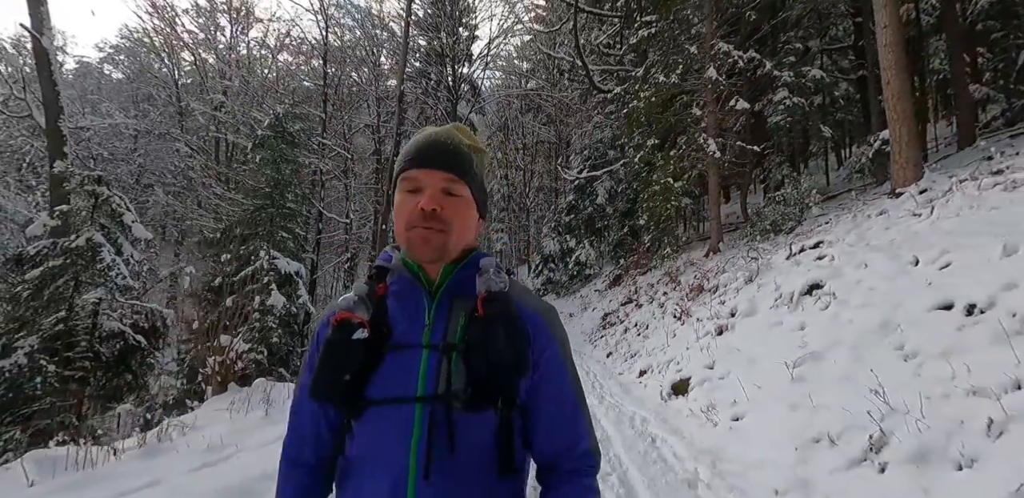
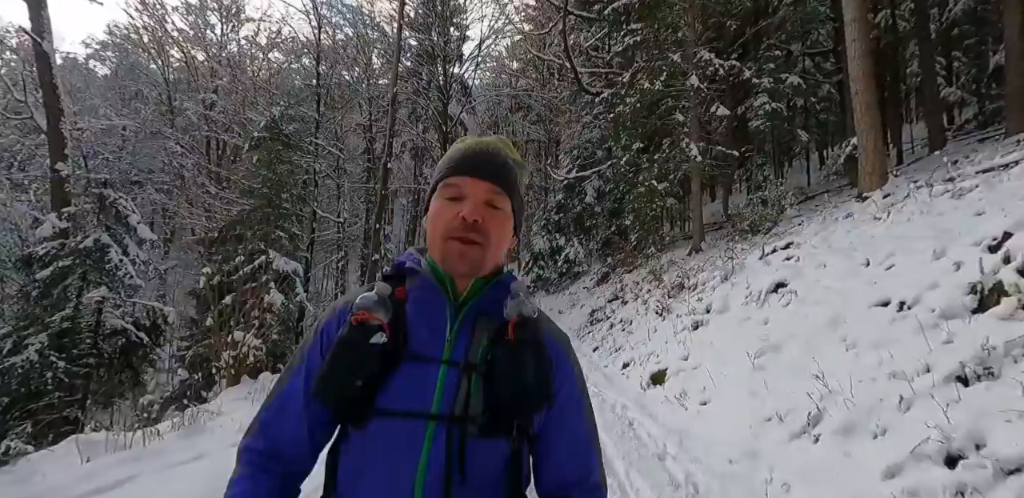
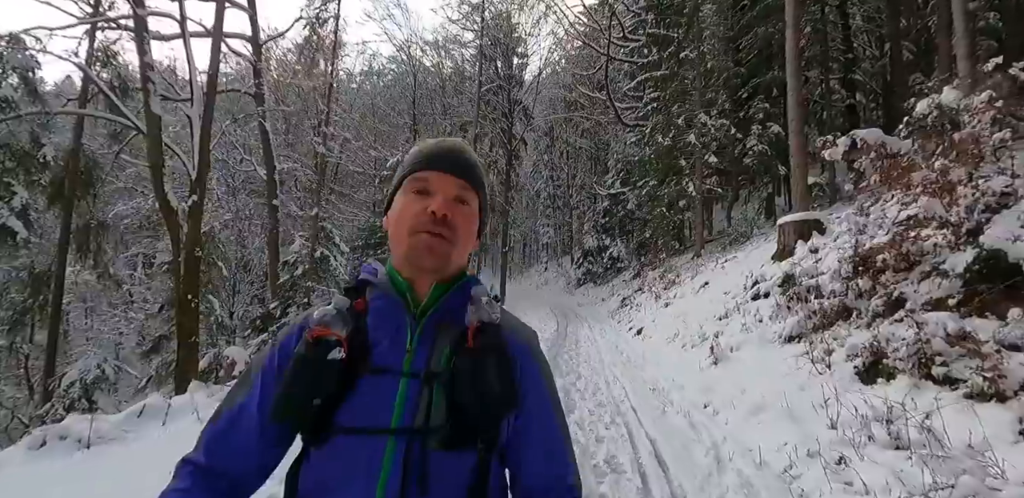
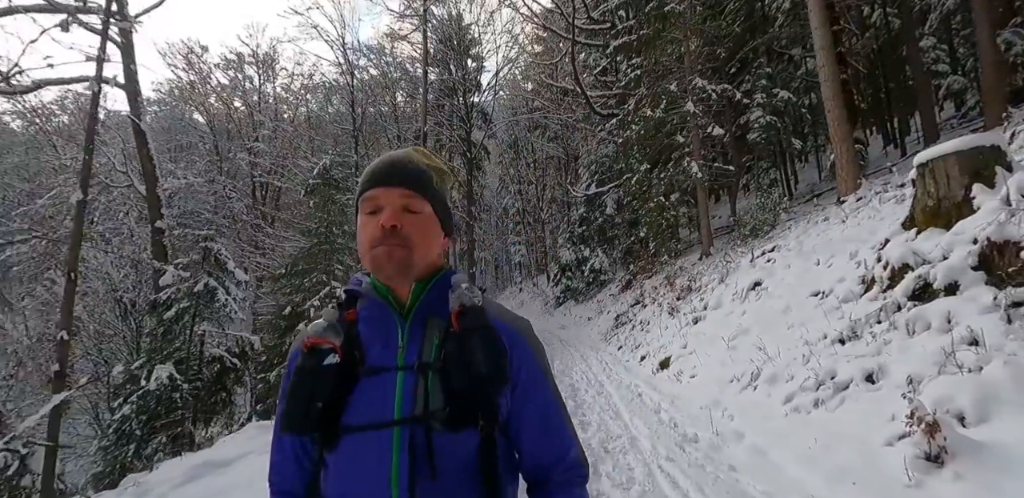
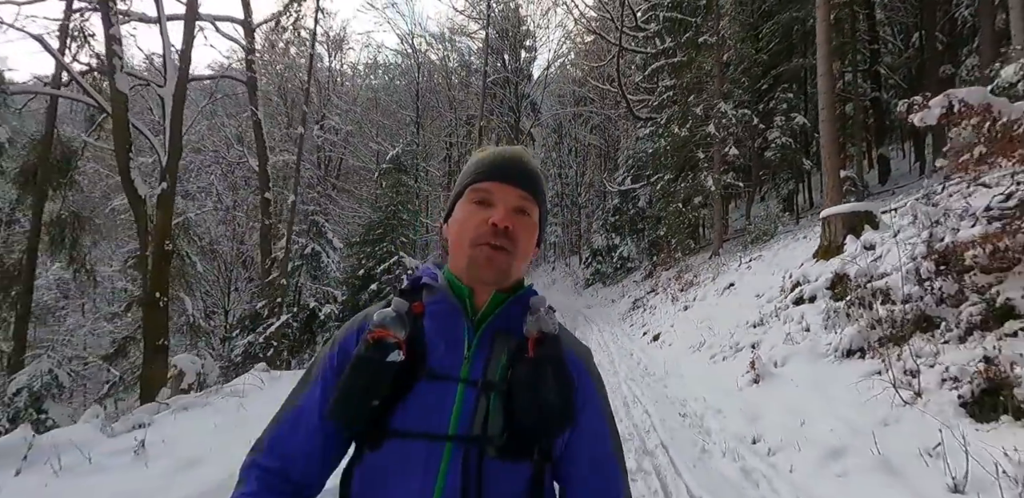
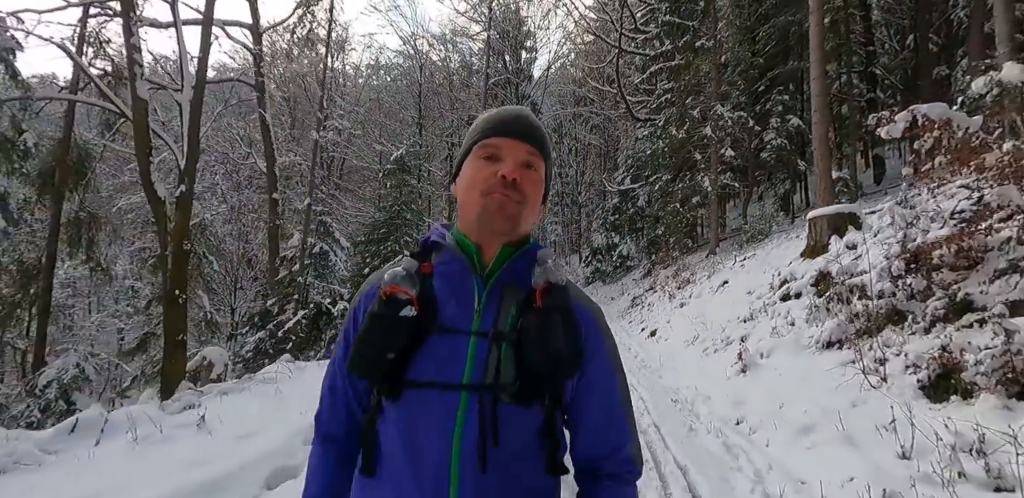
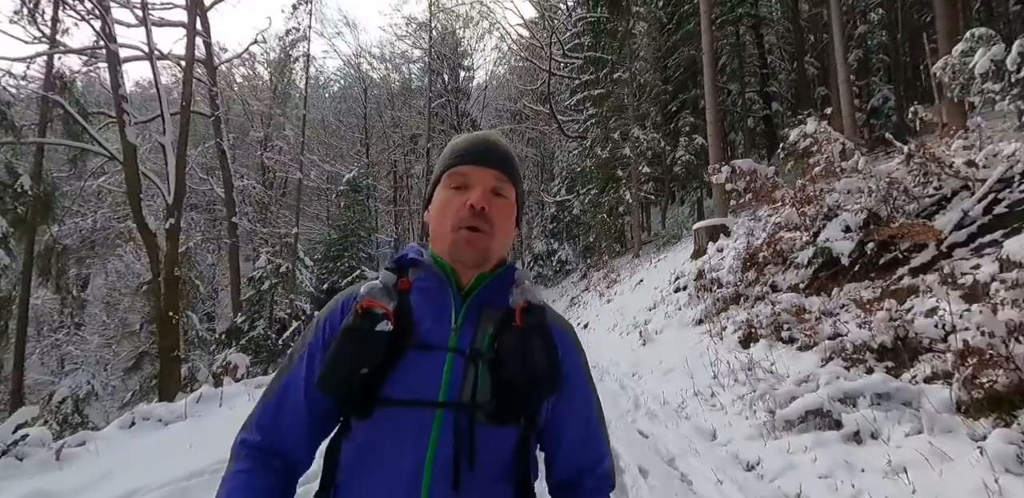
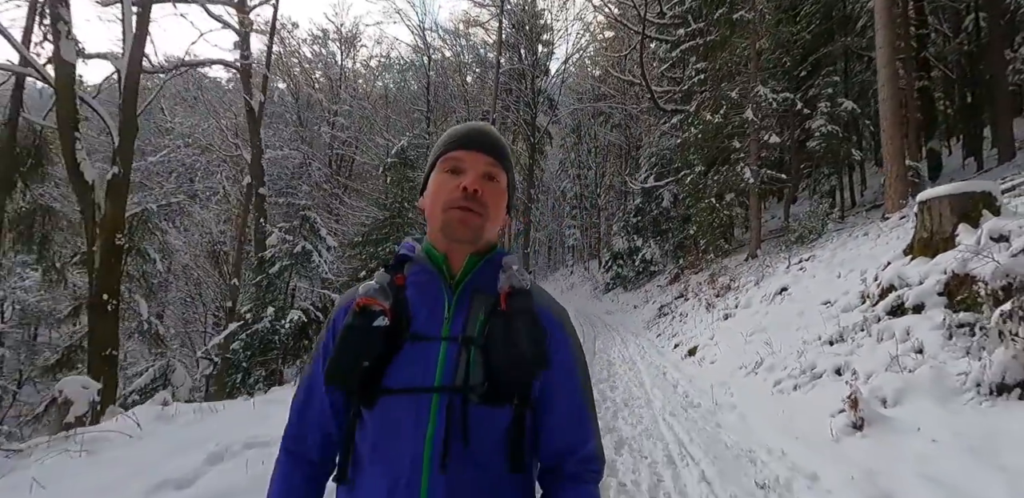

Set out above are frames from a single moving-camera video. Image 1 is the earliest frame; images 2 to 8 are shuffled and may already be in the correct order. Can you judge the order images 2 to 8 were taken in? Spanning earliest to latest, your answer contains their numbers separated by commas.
2, 4, 8, 5, 6, 3, 7
